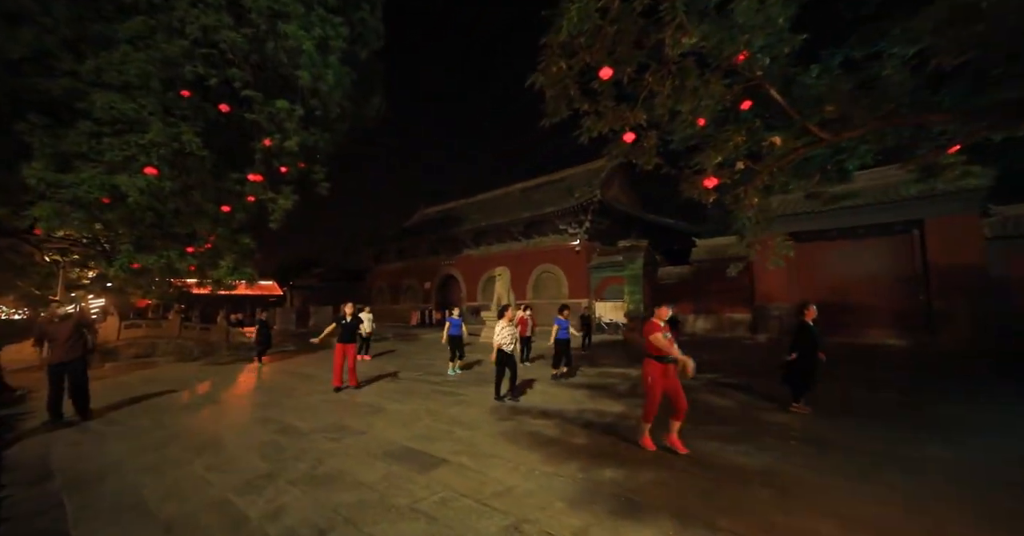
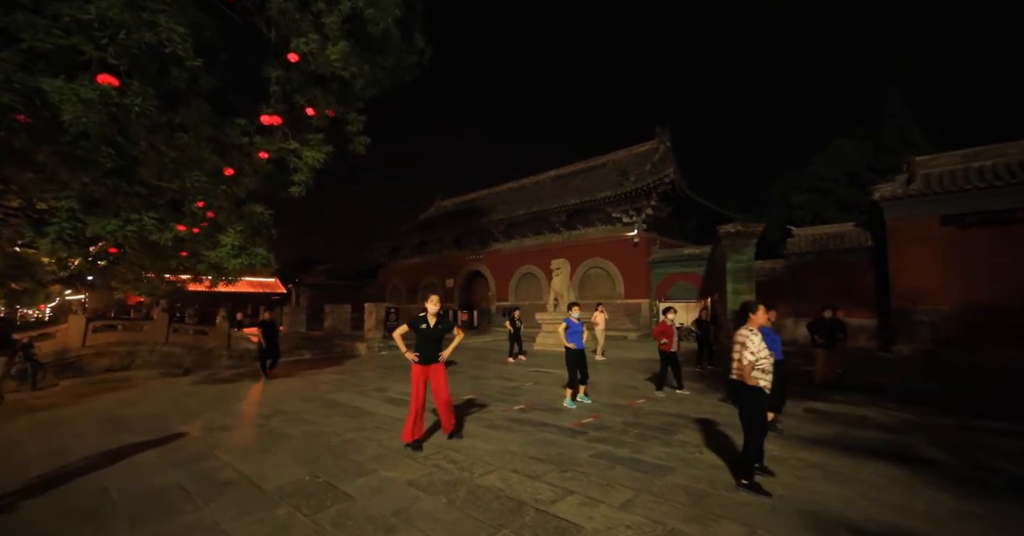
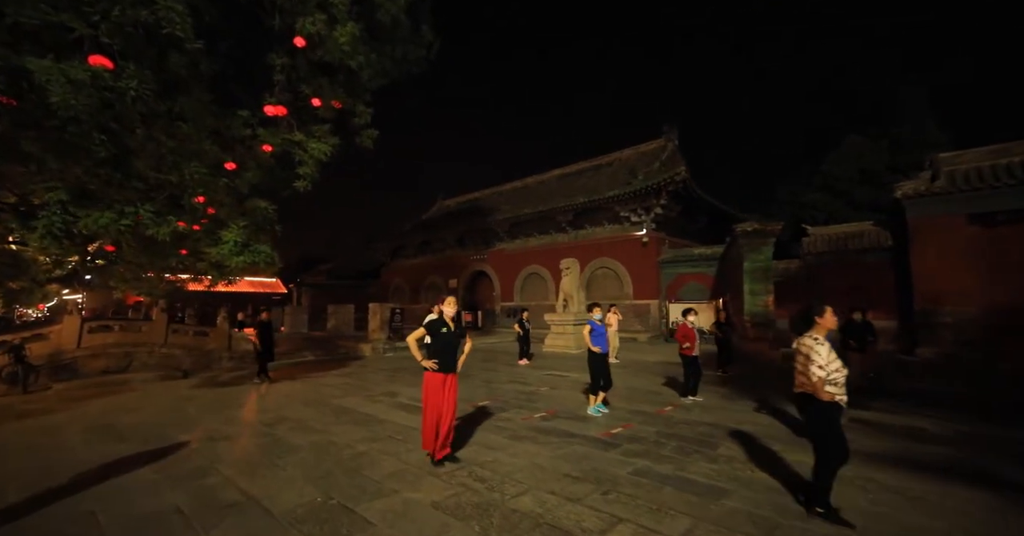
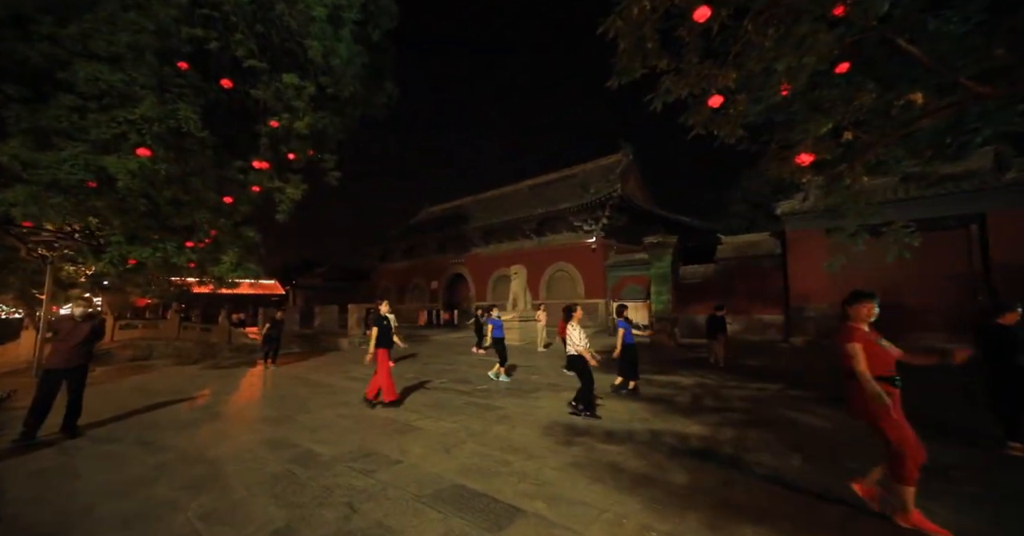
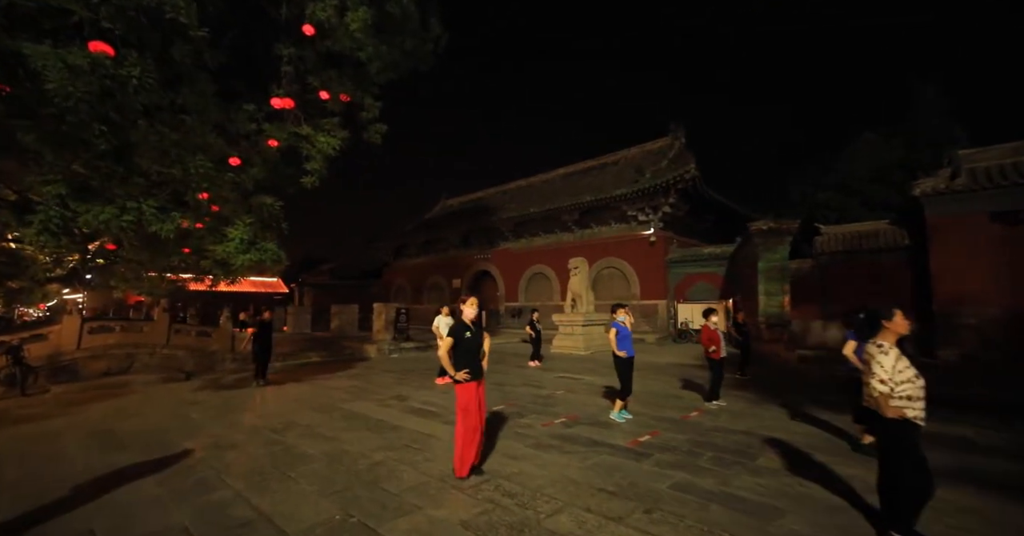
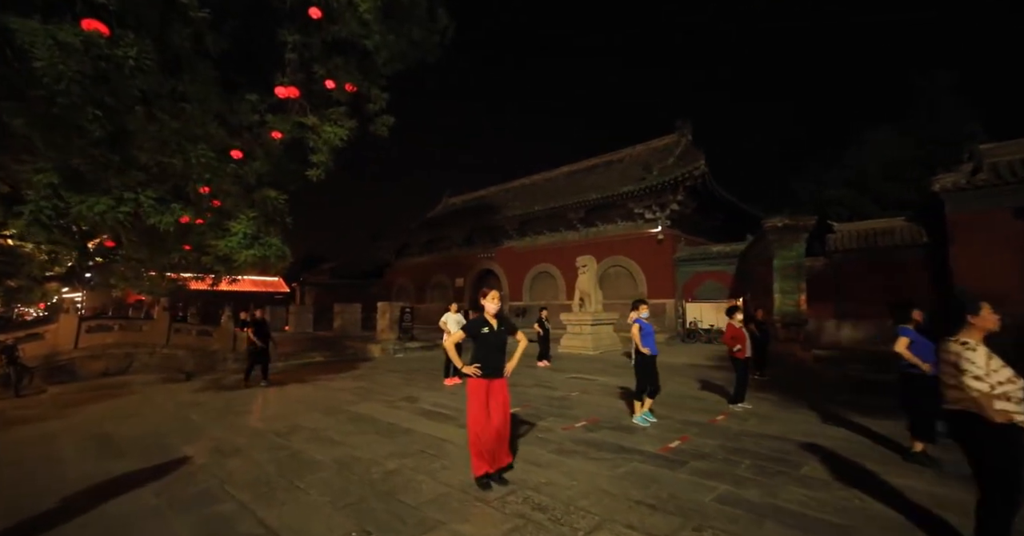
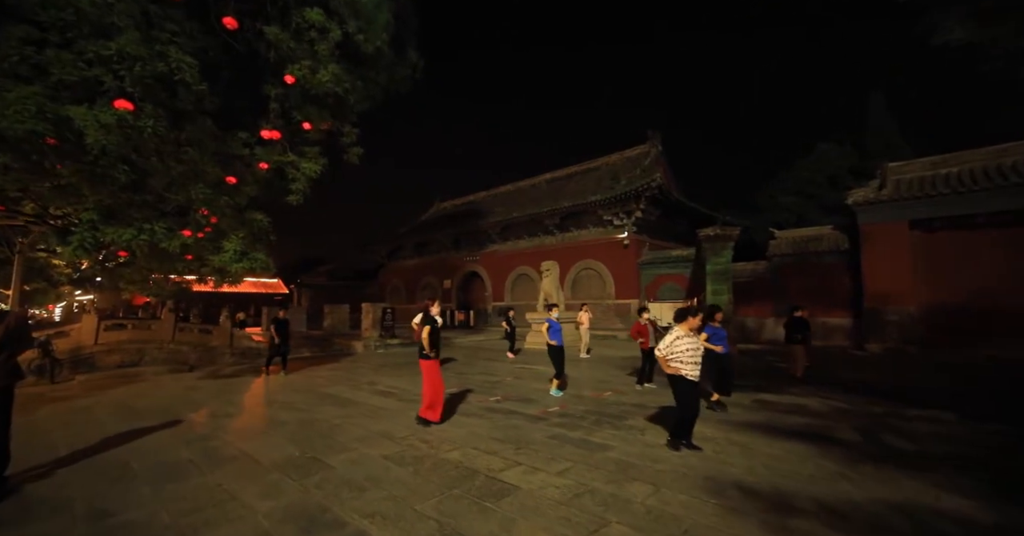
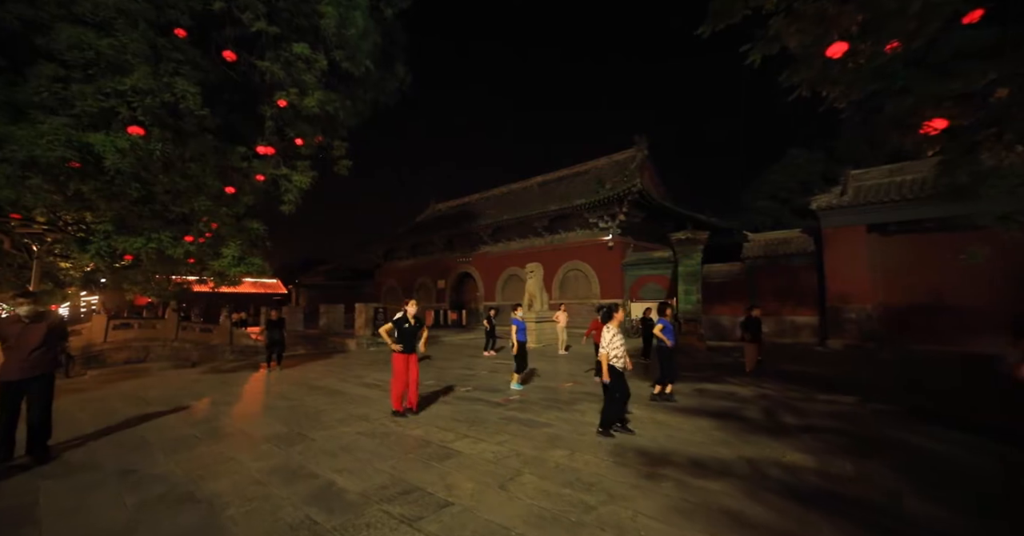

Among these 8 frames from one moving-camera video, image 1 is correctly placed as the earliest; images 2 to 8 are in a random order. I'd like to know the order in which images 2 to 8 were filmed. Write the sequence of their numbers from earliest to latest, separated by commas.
4, 8, 7, 2, 3, 5, 6
